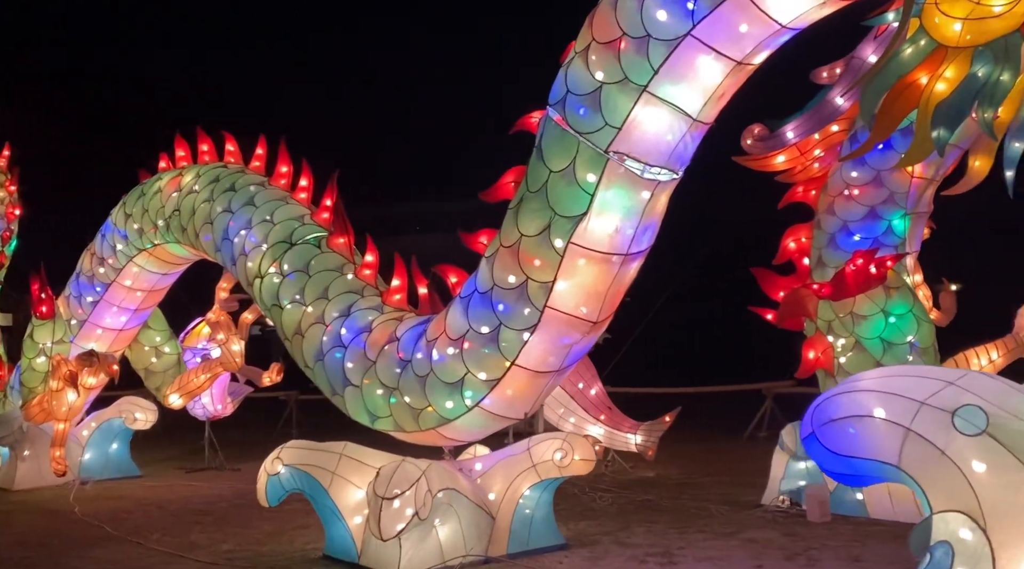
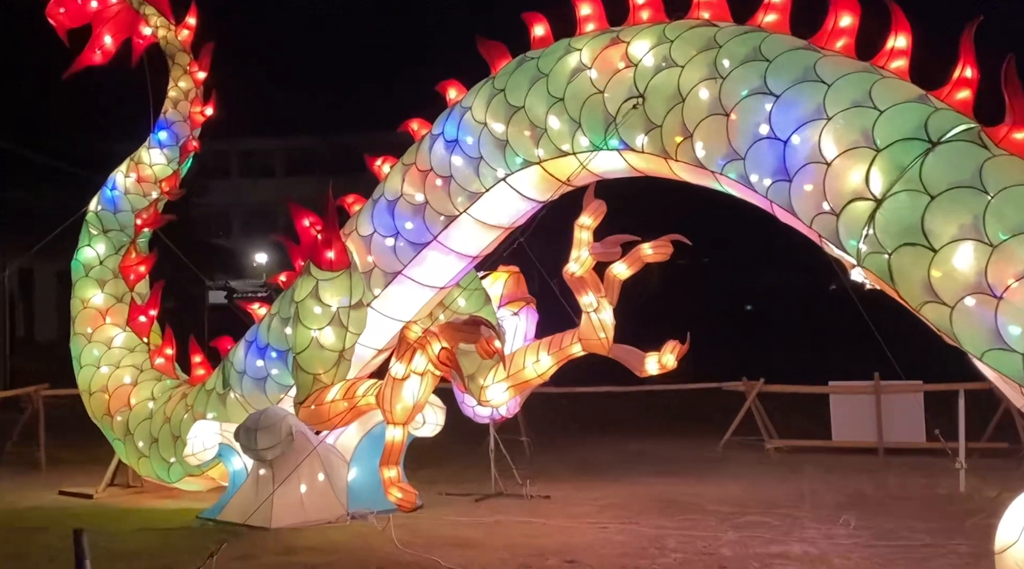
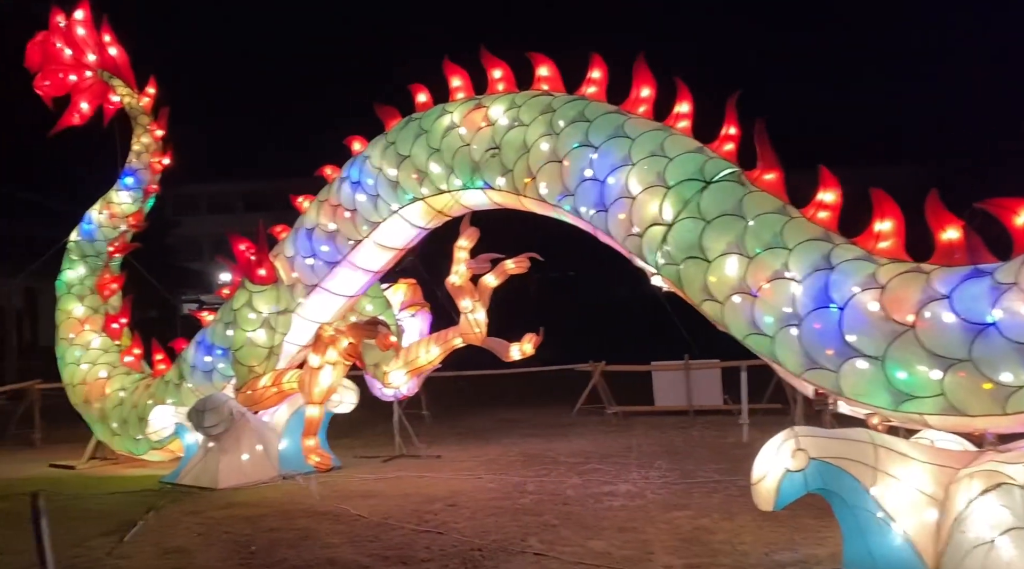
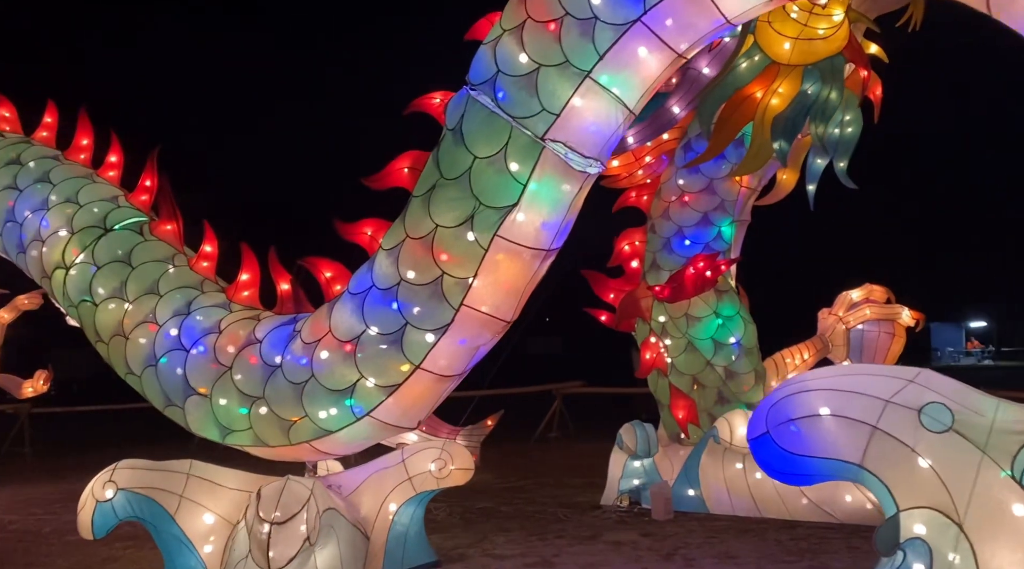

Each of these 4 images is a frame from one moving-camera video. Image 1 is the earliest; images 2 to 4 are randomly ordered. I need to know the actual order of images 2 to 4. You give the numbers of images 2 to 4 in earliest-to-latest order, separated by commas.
4, 3, 2
